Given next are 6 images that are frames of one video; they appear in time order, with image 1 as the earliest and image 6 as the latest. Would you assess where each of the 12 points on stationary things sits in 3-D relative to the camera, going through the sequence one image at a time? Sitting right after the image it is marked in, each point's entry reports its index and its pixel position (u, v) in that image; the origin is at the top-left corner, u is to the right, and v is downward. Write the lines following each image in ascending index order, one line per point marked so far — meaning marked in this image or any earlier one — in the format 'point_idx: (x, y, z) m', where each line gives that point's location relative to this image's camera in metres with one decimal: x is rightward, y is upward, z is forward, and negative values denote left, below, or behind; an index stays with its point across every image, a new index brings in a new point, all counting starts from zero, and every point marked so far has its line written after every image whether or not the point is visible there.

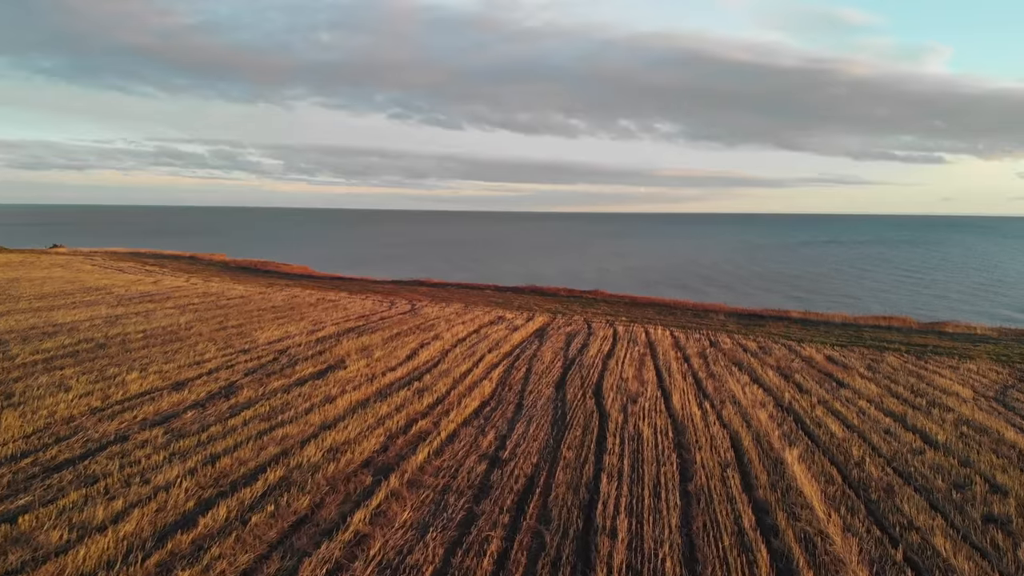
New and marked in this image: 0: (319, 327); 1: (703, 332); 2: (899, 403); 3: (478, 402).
0: (-3.5, -0.7, +15.0) m
1: (+3.8, -0.9, +16.4) m
2: (+4.7, -1.4, +10.2) m
3: (-0.4, -1.2, +9.1) m
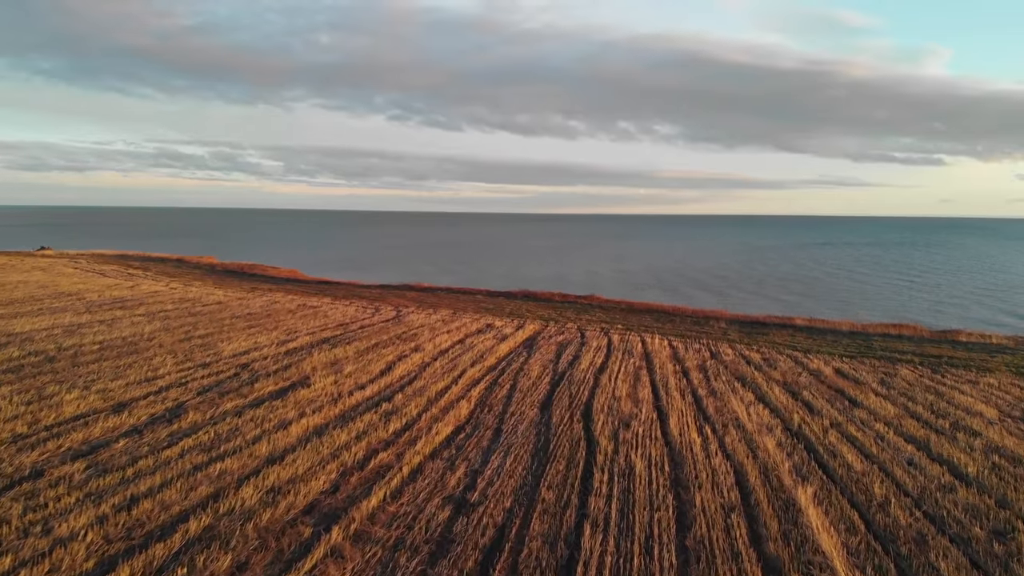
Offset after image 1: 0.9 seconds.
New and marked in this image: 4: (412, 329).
0: (-3.7, -0.8, +14.1) m
1: (+3.5, -1.0, +15.4) m
2: (+4.5, -1.5, +9.2) m
3: (-0.6, -1.4, +8.1) m
4: (-1.8, -0.7, +15.5) m
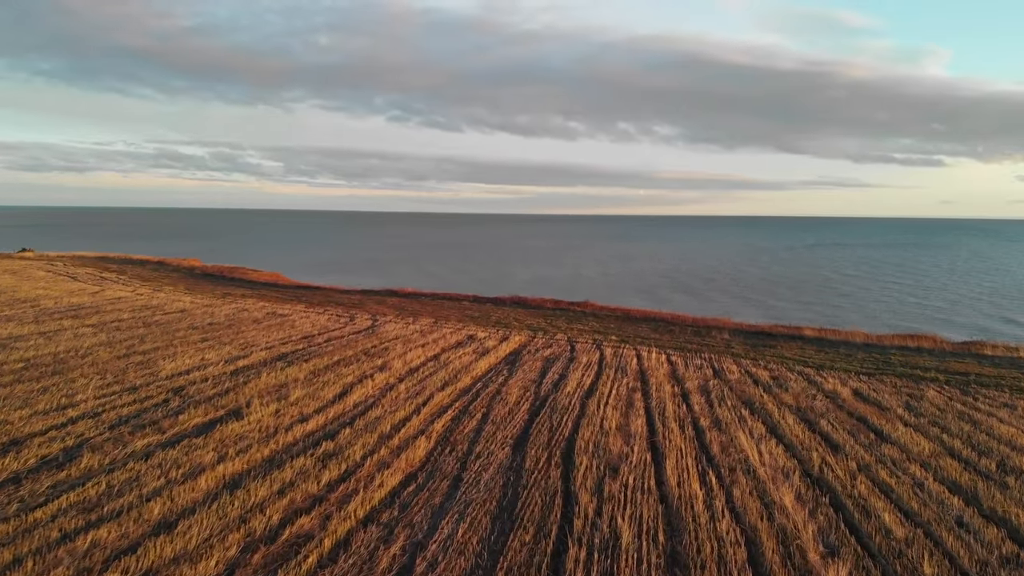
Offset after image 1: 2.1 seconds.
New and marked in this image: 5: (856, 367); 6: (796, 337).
0: (-4.0, -1.0, +12.6) m
1: (+3.2, -1.1, +14.0) m
2: (+4.2, -1.7, +7.7) m
3: (-0.9, -1.5, +6.7) m
4: (-2.2, -0.9, +14.1) m
5: (+5.5, -1.3, +13.4) m
6: (+5.6, -1.0, +16.5) m
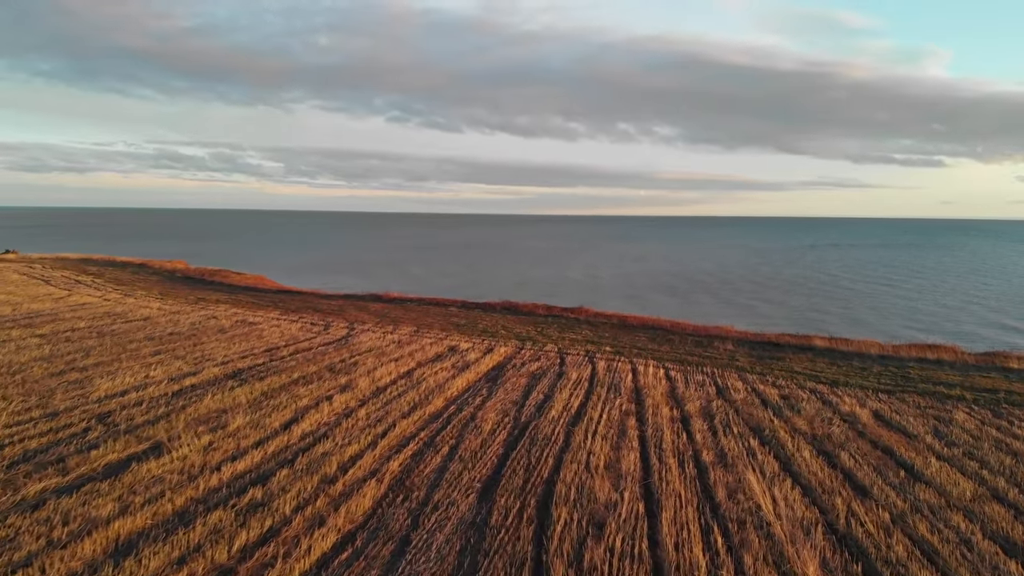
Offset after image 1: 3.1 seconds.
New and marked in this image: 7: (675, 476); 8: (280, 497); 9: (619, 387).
0: (-4.3, -1.1, +11.4) m
1: (+3.0, -1.3, +12.7) m
2: (+3.9, -1.8, +6.5) m
3: (-1.1, -1.6, +5.4) m
4: (-2.4, -1.0, +12.9) m
5: (+5.3, -1.4, +12.2) m
6: (+5.4, -1.1, +15.3) m
7: (+1.4, -1.6, +7.0) m
8: (-1.7, -1.5, +6.2) m
9: (+1.4, -1.3, +11.0) m
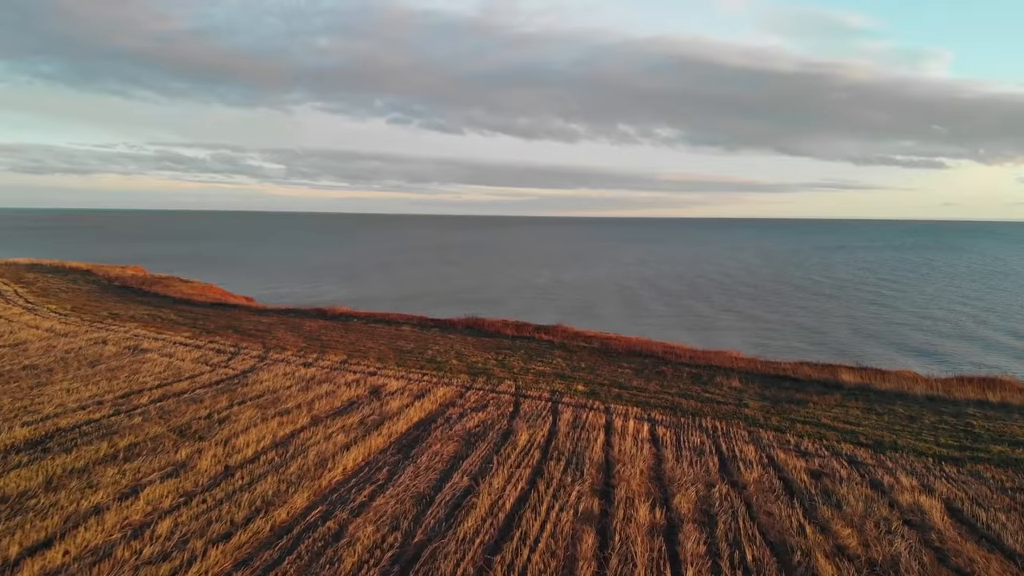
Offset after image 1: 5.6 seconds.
0: (-5.0, -1.4, +8.2) m
1: (+2.2, -1.6, +9.5) m
2: (+3.2, -2.1, +3.3) m
3: (-1.9, -1.9, +2.2) m
4: (-3.2, -1.3, +9.7) m
5: (+4.5, -1.7, +9.0) m
6: (+4.6, -1.4, +12.1) m
7: (+0.6, -1.9, +3.8) m
8: (-2.5, -1.8, +3.0) m
9: (+0.6, -1.6, +7.8) m
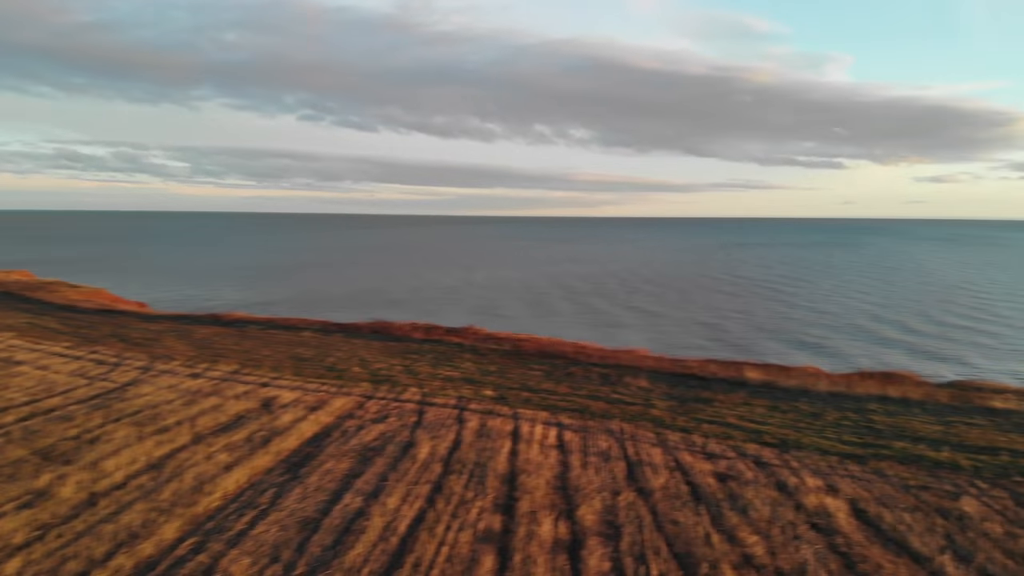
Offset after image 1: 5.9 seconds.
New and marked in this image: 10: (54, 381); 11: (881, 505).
0: (-5.9, -1.5, +7.3) m
1: (+1.1, -1.6, +9.3) m
2: (+2.7, -2.1, +3.2) m
3: (-2.2, -2.0, +1.6) m
4: (-4.2, -1.4, +8.9) m
5: (+3.5, -1.7, +9.0) m
6: (+3.3, -1.4, +12.1) m
7: (+0.1, -1.9, +3.4) m
8: (-2.9, -1.9, +2.3) m
9: (-0.2, -1.6, +7.4) m
10: (-6.0, -1.2, +11.1) m
11: (+3.1, -1.8, +7.2) m
